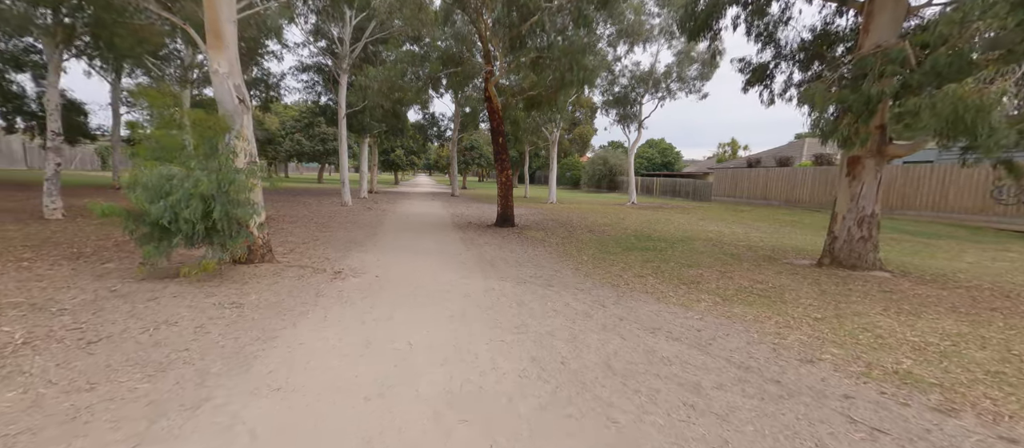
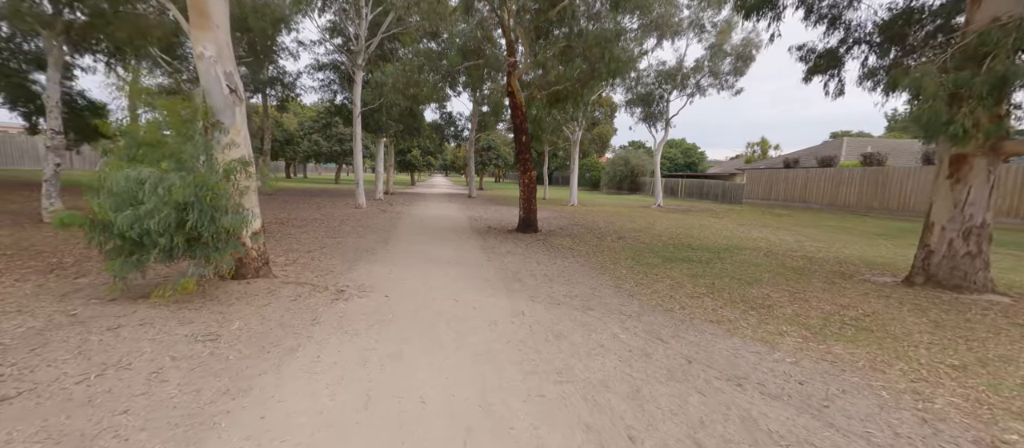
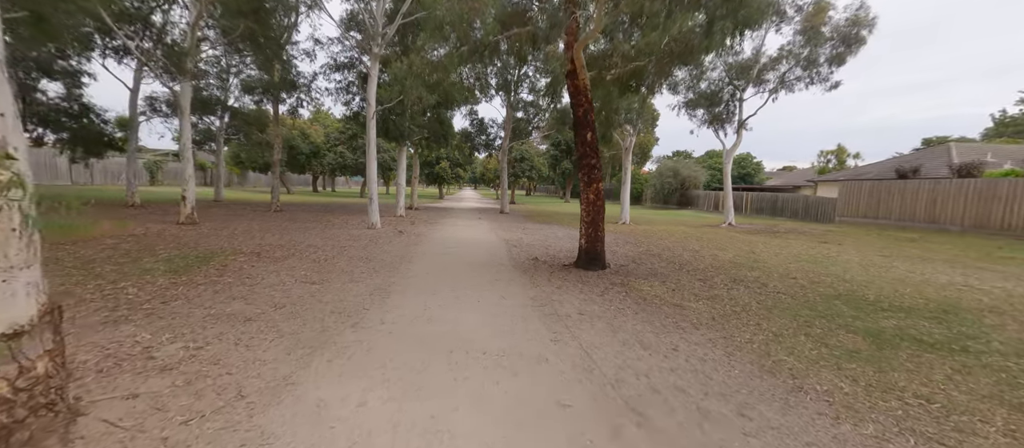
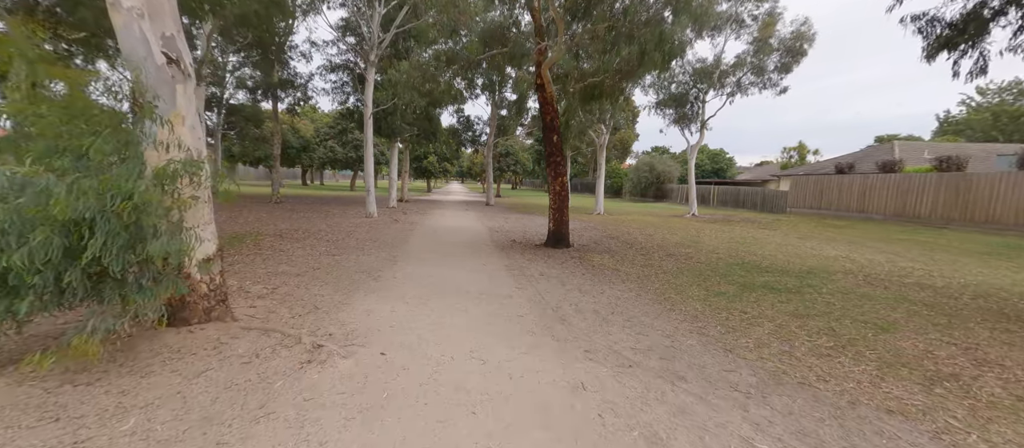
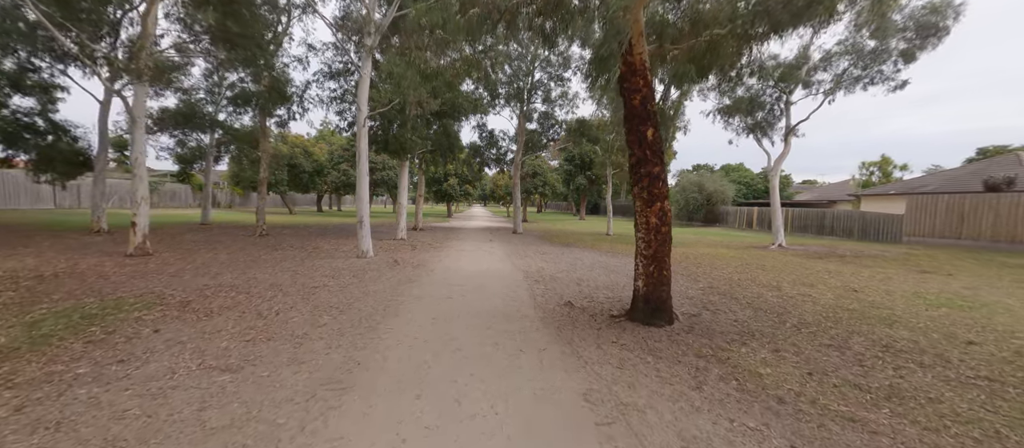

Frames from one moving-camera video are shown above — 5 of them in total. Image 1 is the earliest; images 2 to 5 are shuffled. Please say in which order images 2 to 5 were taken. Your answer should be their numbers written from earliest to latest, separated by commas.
2, 4, 3, 5
